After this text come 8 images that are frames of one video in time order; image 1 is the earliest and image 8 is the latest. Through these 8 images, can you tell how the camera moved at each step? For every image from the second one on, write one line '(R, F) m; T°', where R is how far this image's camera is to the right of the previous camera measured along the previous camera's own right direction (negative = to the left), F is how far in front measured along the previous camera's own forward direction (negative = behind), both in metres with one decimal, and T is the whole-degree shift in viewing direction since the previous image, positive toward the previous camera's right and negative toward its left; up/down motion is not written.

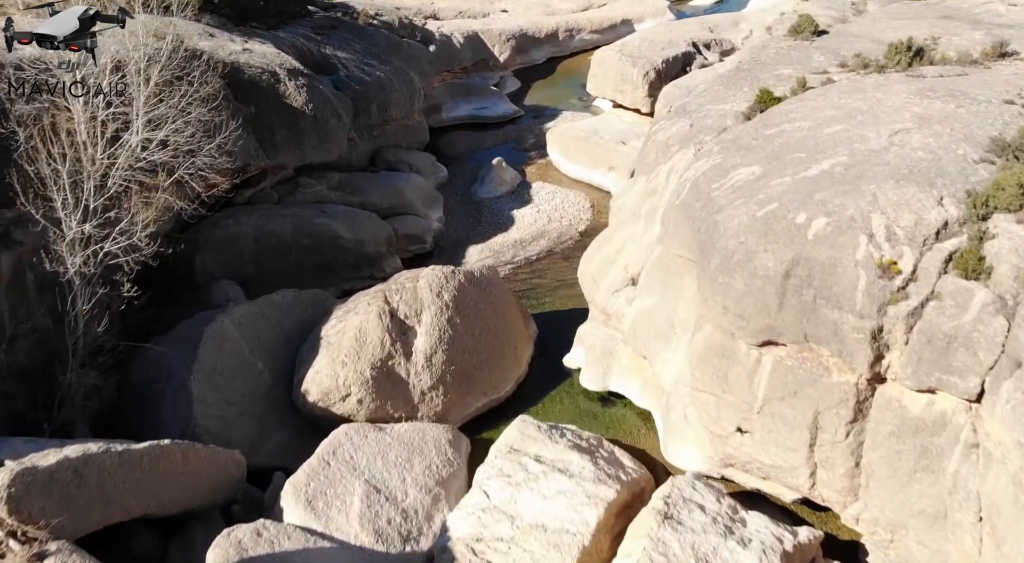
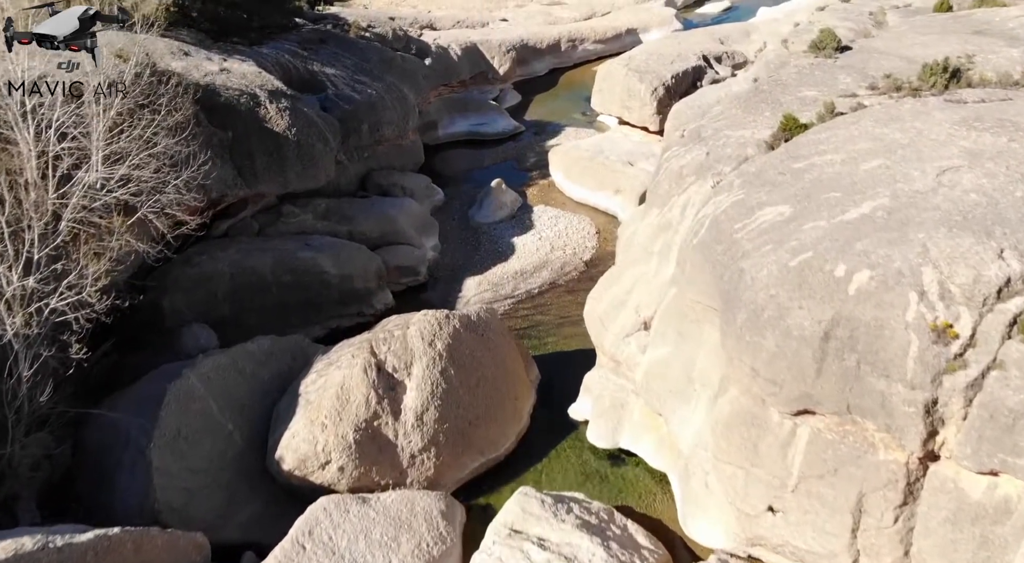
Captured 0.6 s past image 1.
(0.0, +1.5) m; 0°
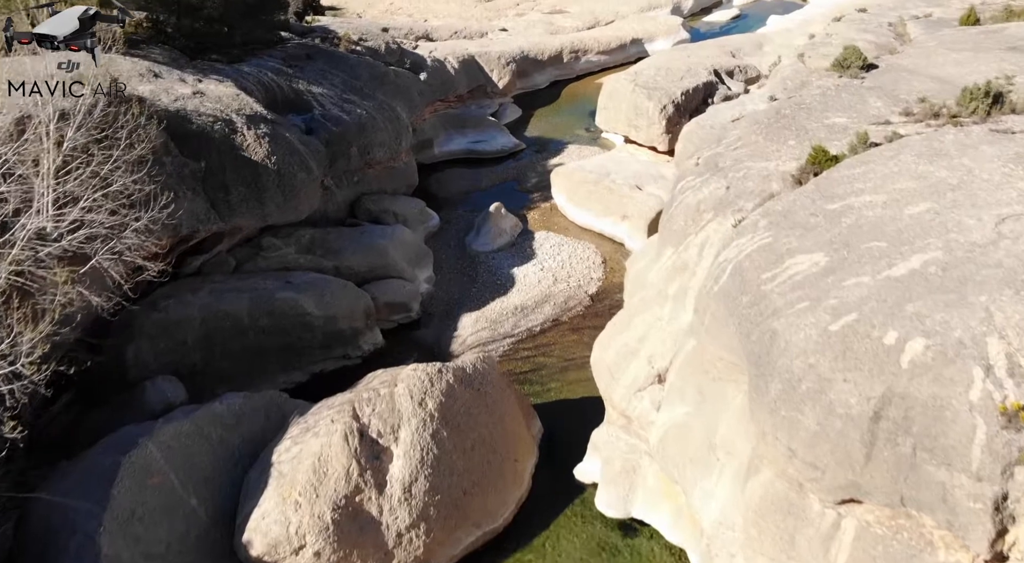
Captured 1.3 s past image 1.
(0.0, +1.5) m; 0°
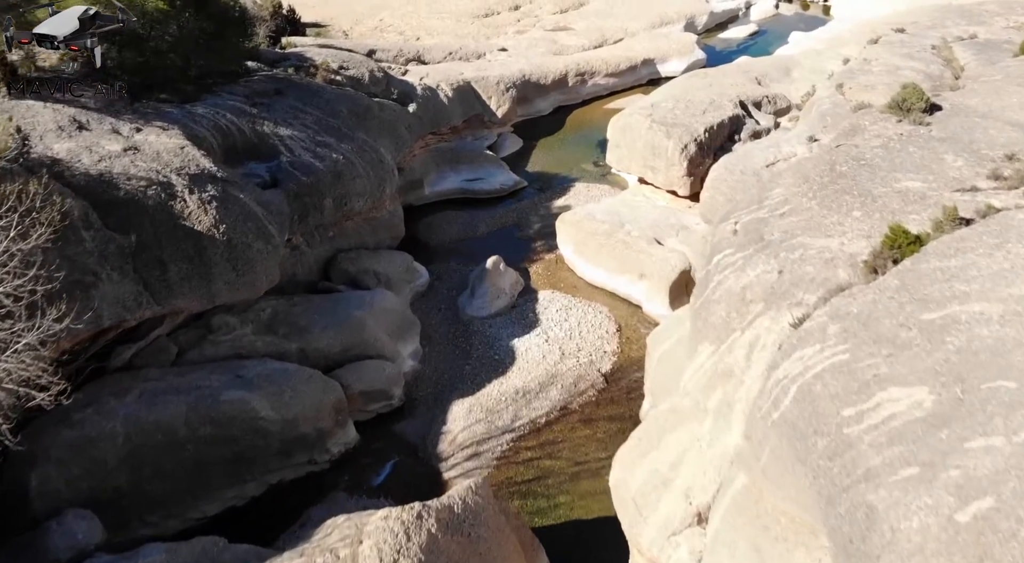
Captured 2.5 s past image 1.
(0.0, +2.9) m; 0°
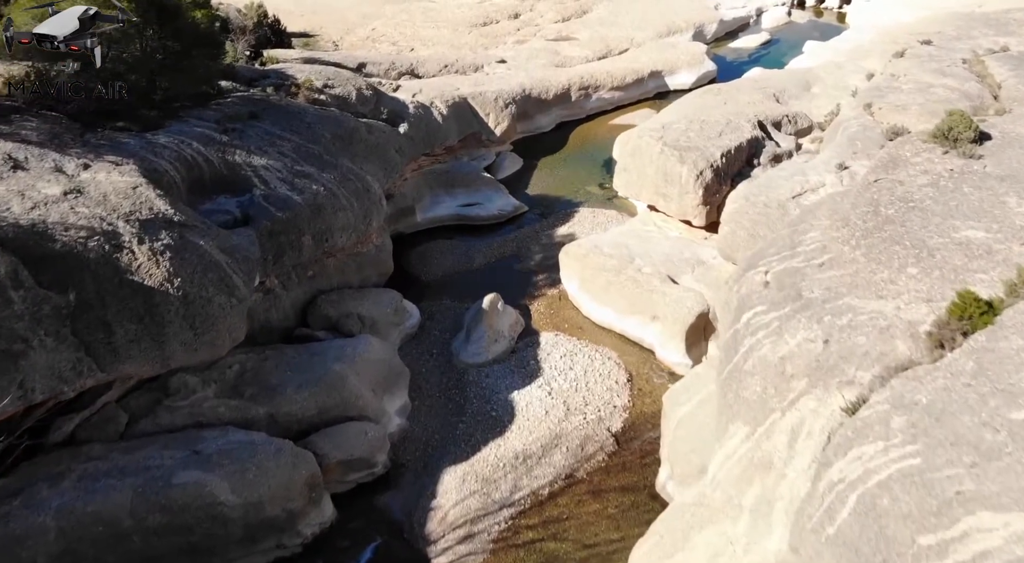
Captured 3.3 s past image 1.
(0.0, +1.8) m; 0°
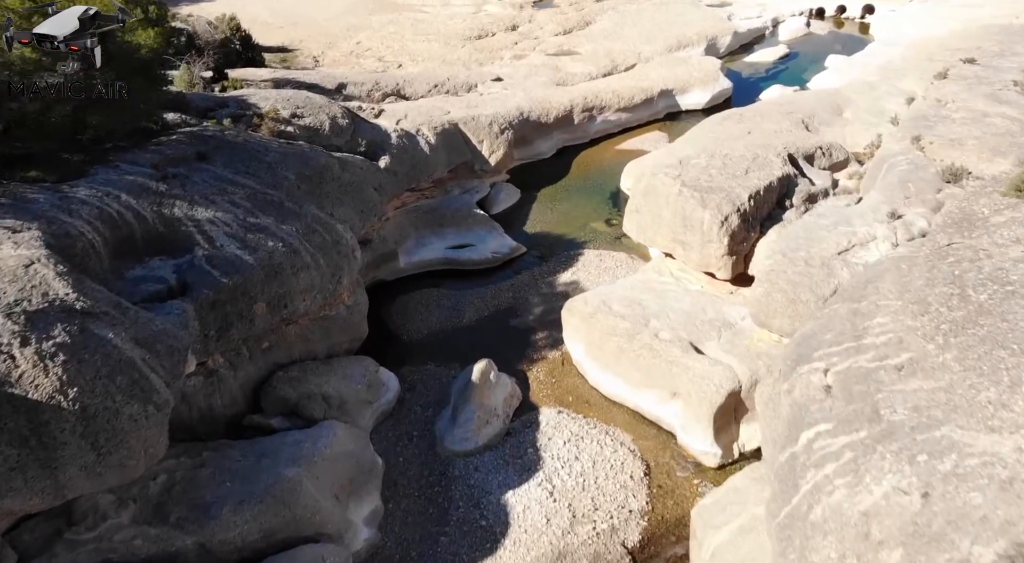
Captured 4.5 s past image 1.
(+0.1, +2.6) m; 0°
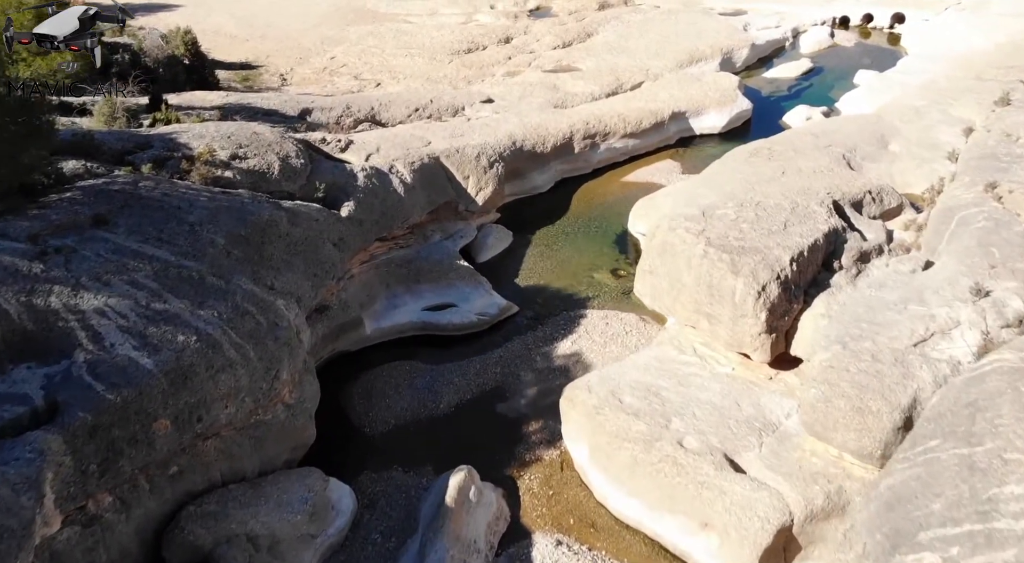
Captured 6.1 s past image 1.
(+0.2, +3.1) m; 0°
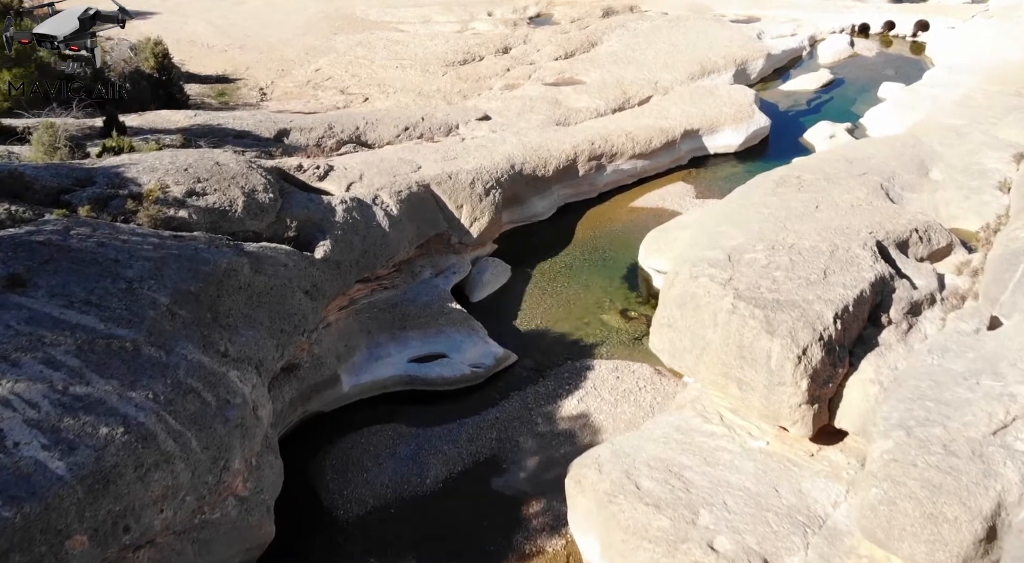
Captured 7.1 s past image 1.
(0.0, +1.9) m; 0°
